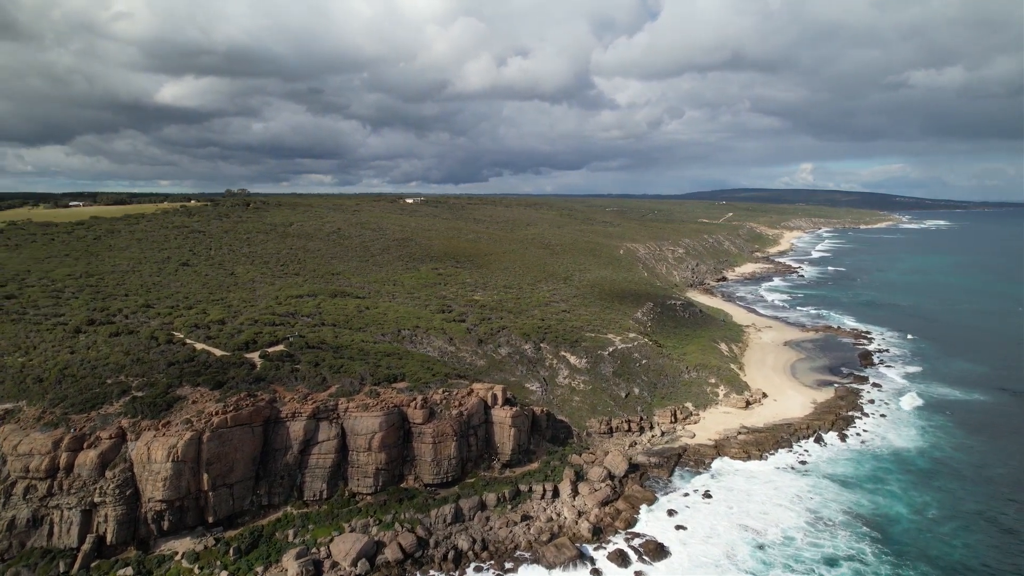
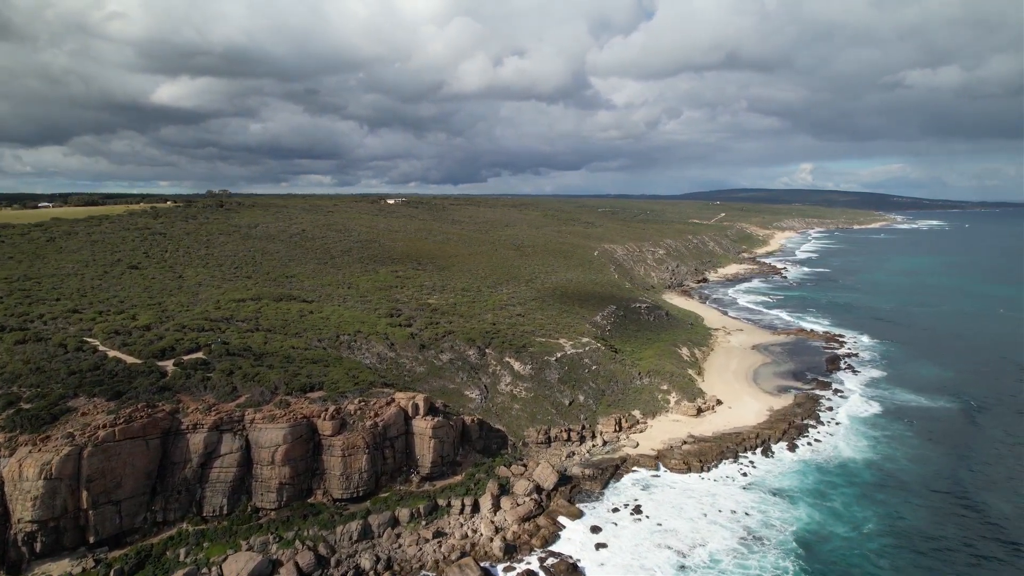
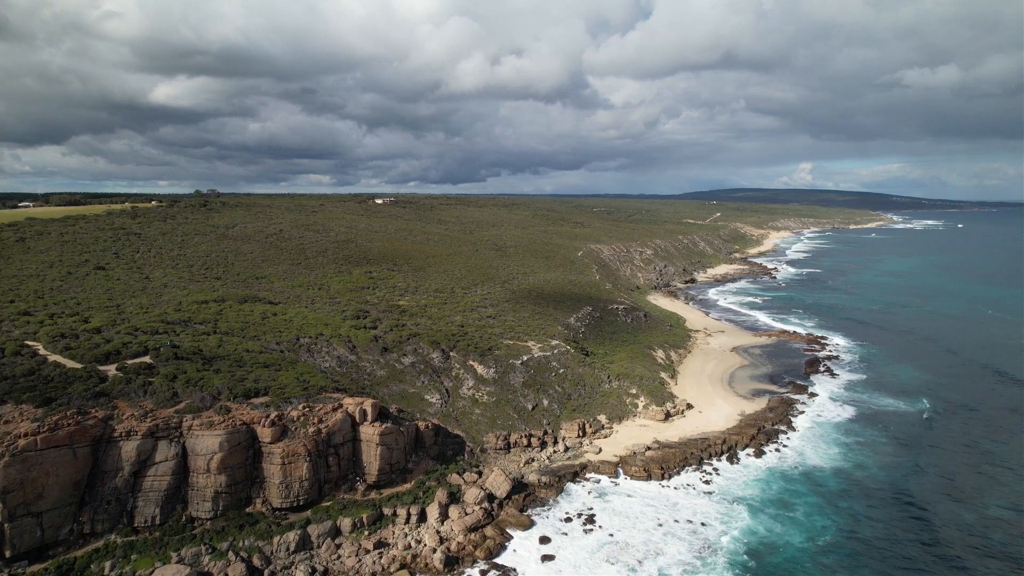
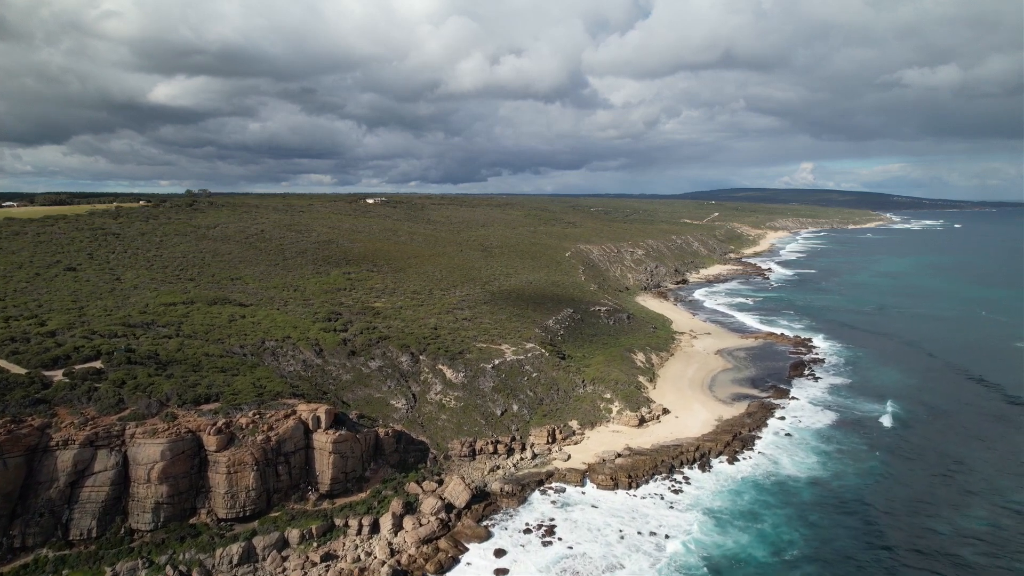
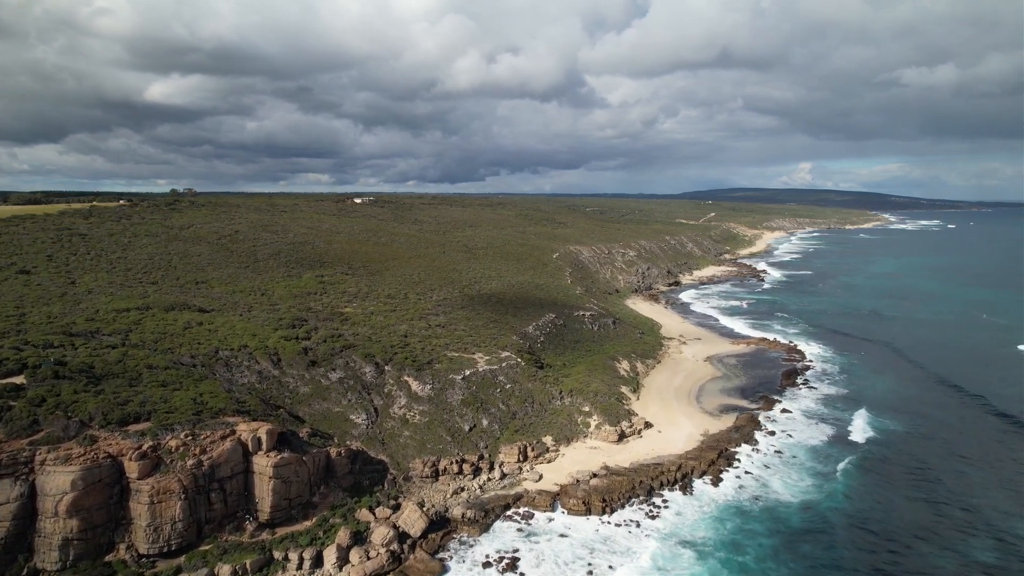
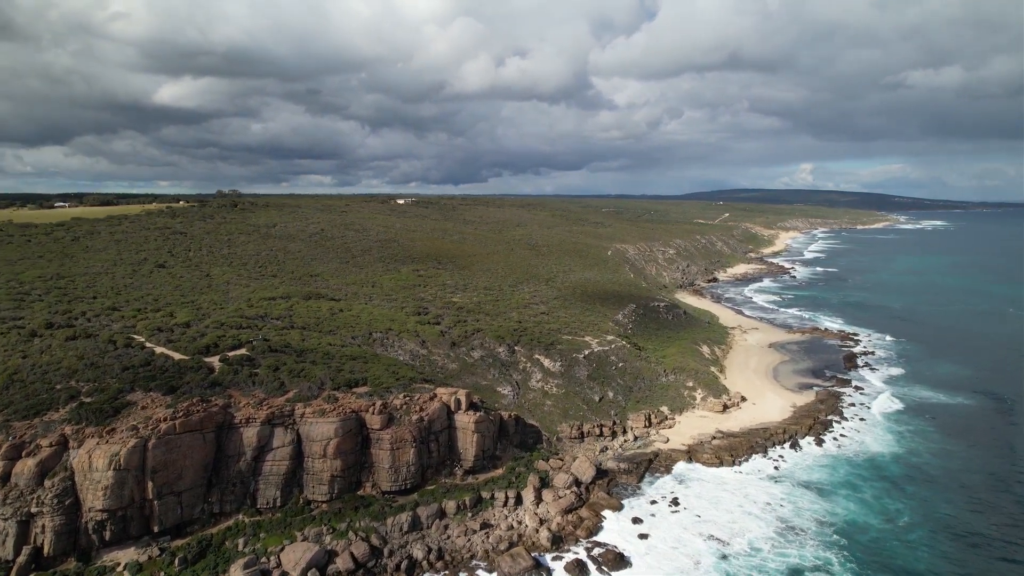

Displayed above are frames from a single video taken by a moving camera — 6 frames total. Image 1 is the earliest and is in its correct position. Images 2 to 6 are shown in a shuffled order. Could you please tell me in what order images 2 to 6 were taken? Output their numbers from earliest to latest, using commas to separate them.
6, 2, 3, 4, 5
